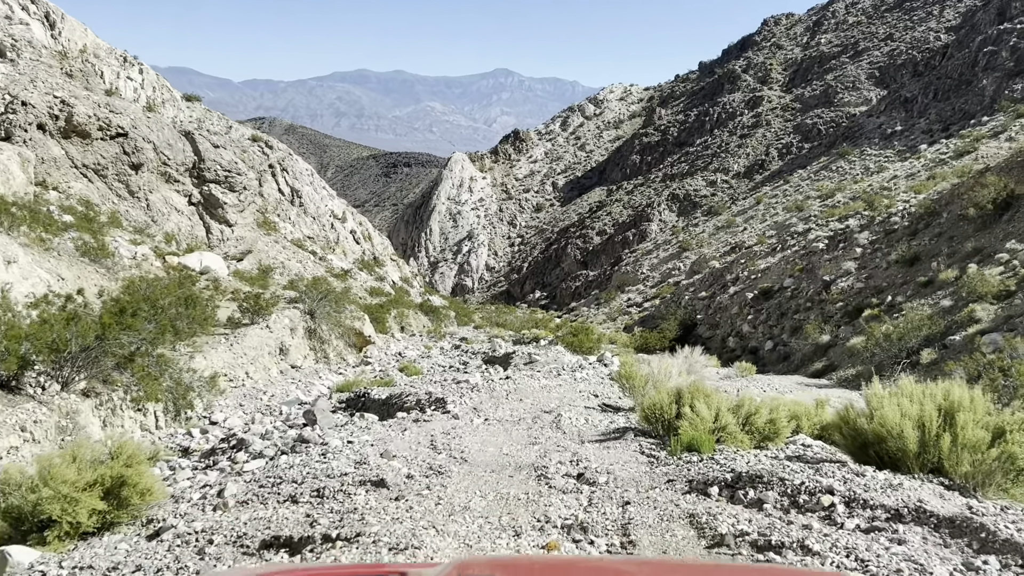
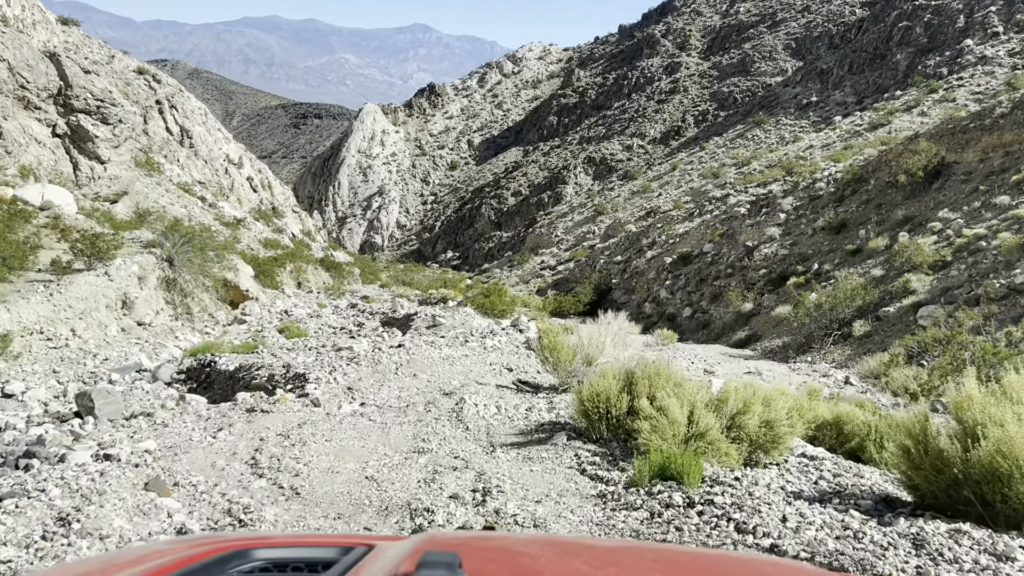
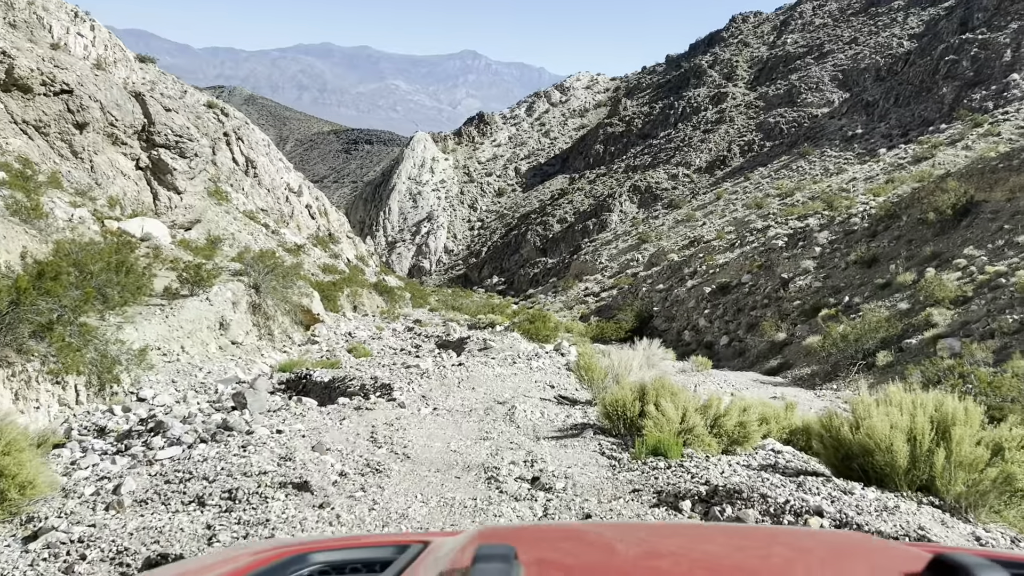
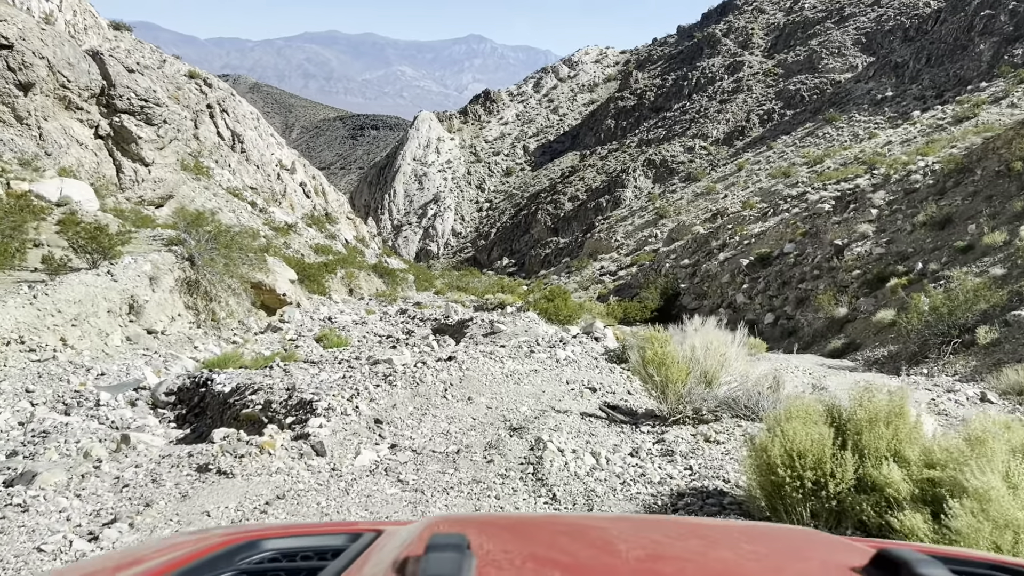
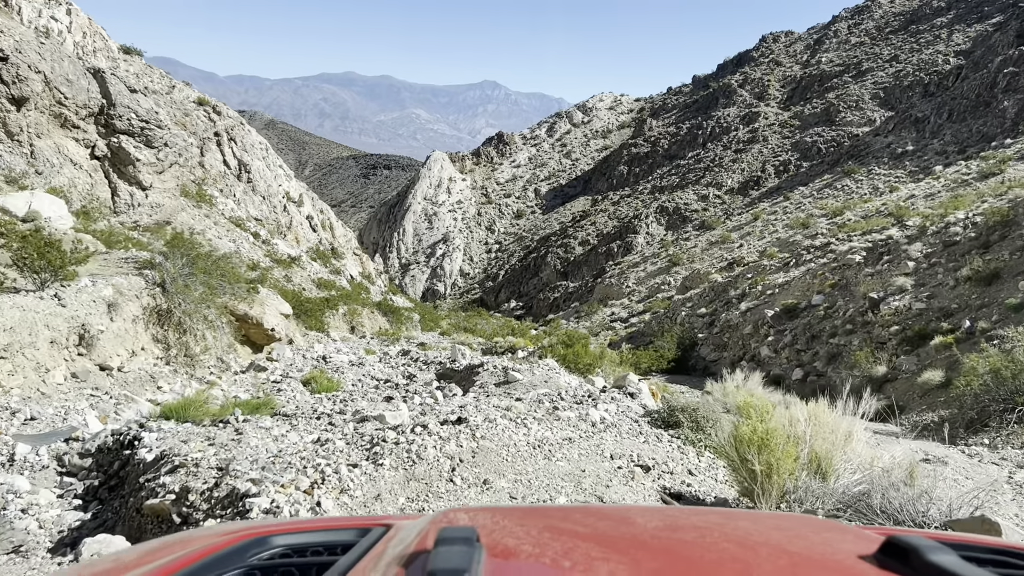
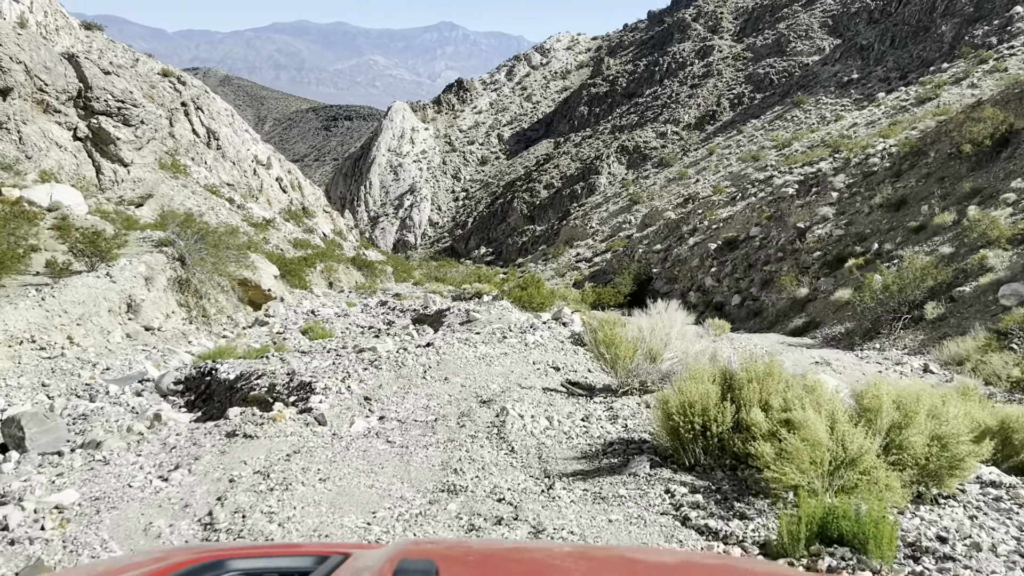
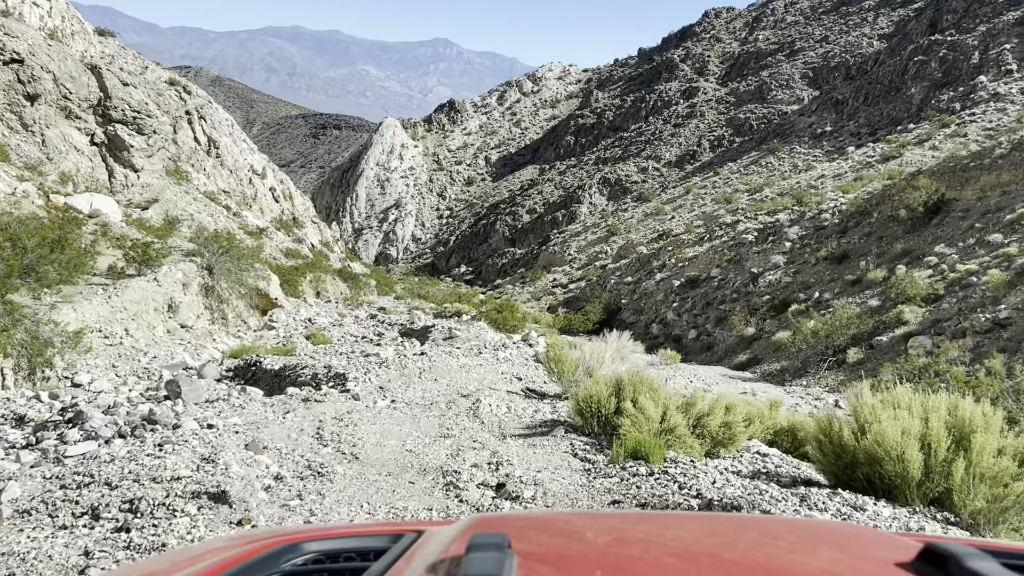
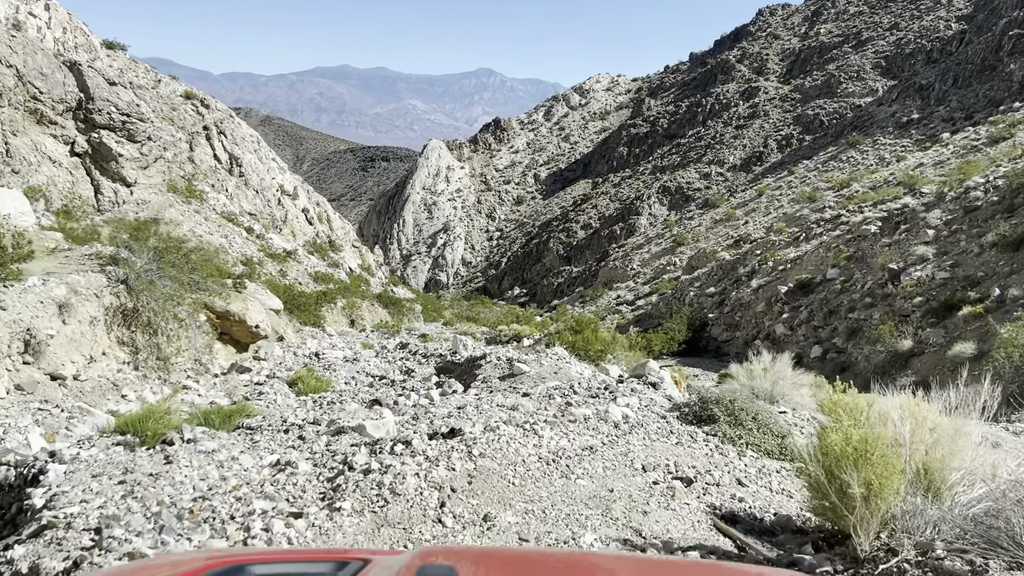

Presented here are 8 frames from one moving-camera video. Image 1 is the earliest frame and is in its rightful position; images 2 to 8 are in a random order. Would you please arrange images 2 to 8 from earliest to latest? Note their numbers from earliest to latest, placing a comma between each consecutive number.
3, 7, 2, 6, 4, 5, 8
